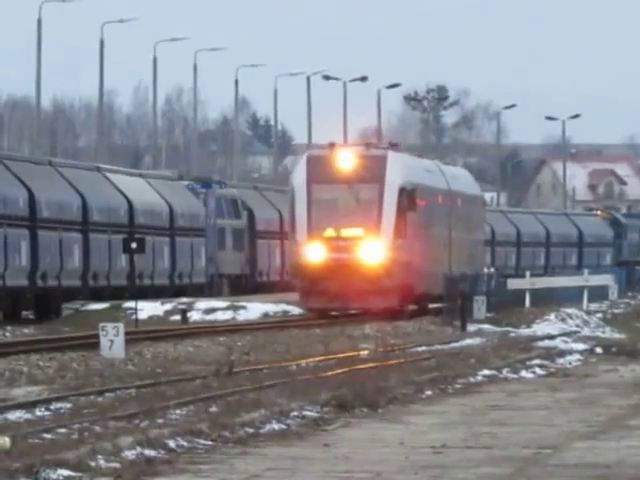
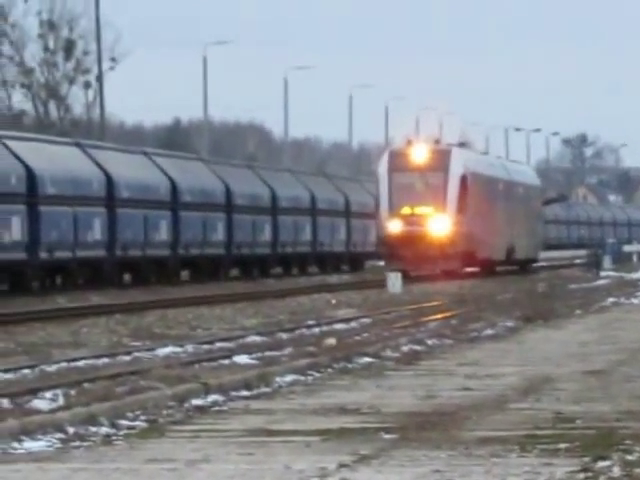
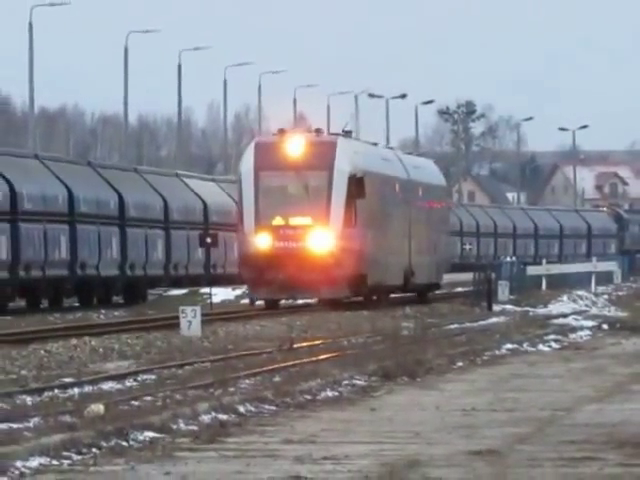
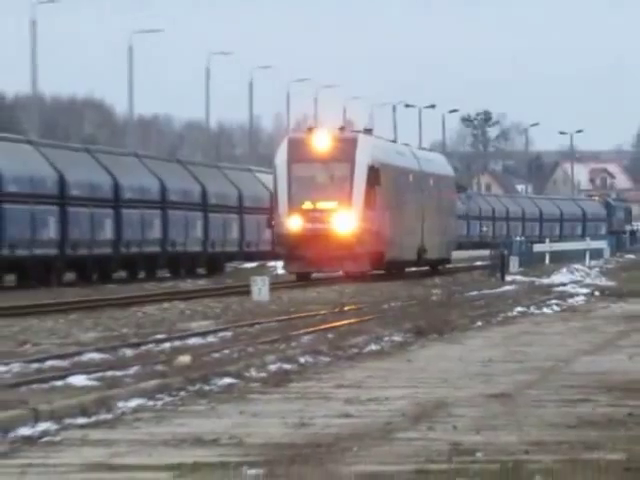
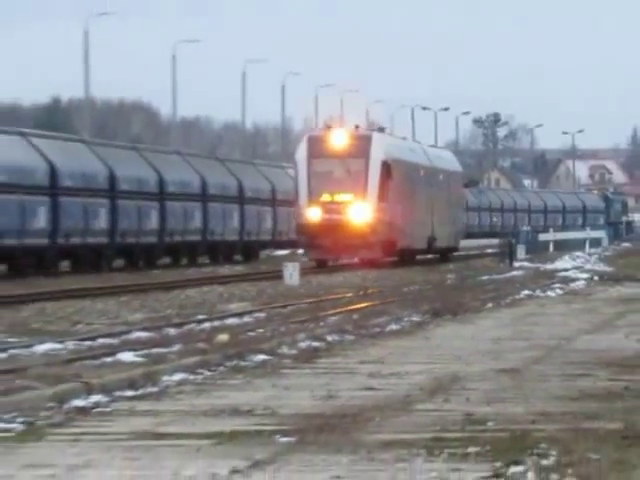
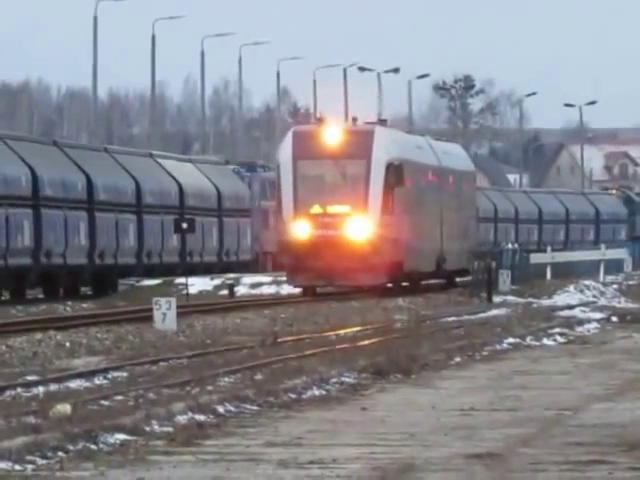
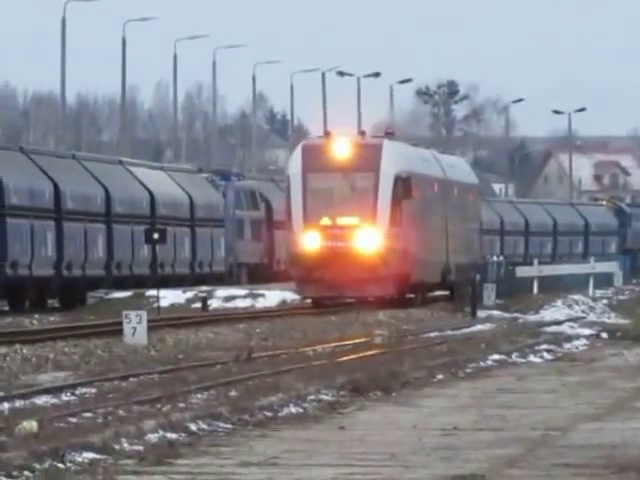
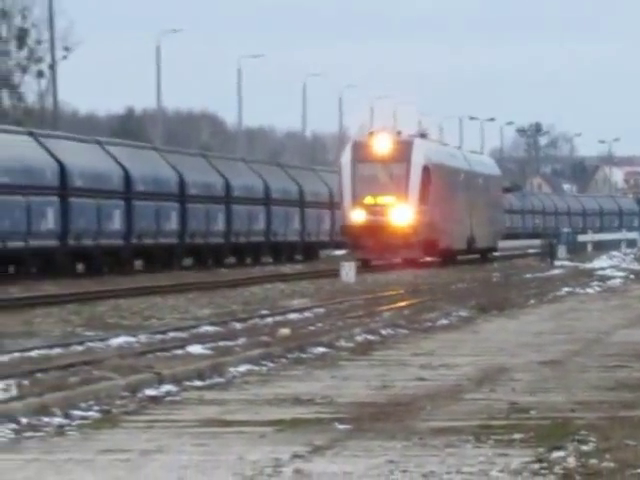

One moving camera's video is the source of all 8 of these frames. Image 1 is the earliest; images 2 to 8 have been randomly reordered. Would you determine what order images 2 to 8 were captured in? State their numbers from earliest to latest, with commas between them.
7, 6, 3, 4, 5, 8, 2
